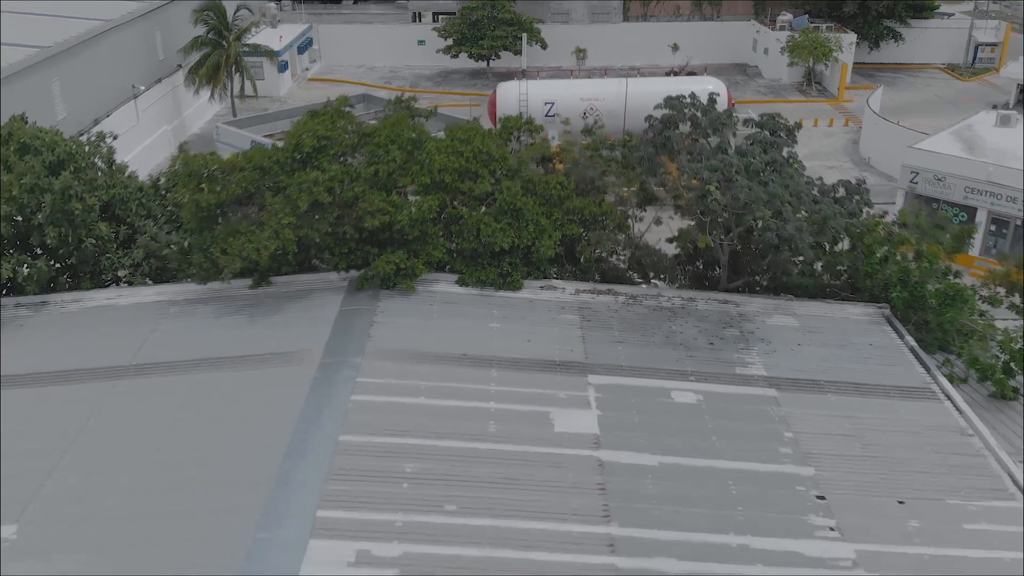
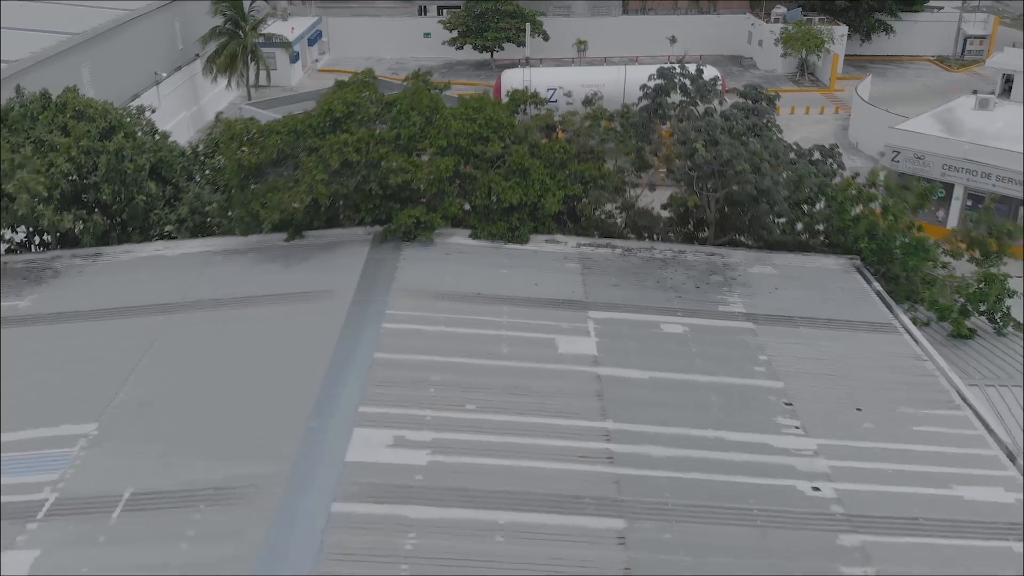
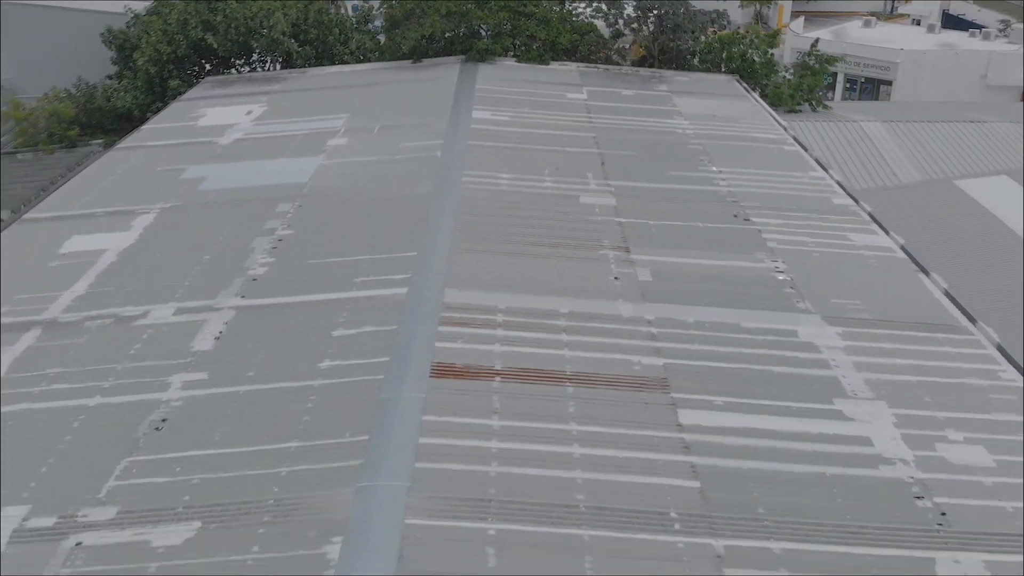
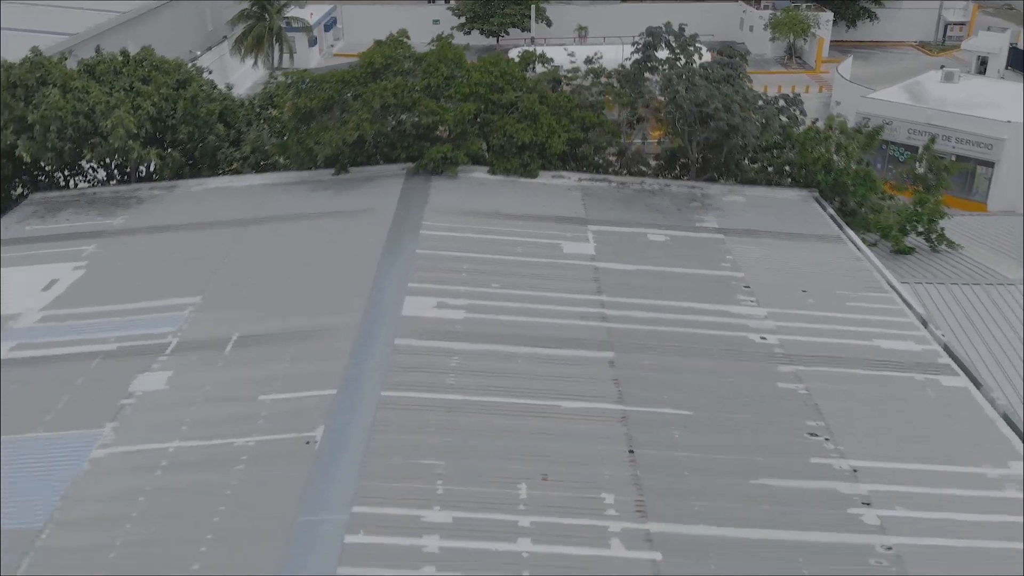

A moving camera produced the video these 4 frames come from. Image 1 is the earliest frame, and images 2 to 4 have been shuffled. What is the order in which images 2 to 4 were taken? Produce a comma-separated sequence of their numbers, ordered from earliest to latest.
2, 4, 3
